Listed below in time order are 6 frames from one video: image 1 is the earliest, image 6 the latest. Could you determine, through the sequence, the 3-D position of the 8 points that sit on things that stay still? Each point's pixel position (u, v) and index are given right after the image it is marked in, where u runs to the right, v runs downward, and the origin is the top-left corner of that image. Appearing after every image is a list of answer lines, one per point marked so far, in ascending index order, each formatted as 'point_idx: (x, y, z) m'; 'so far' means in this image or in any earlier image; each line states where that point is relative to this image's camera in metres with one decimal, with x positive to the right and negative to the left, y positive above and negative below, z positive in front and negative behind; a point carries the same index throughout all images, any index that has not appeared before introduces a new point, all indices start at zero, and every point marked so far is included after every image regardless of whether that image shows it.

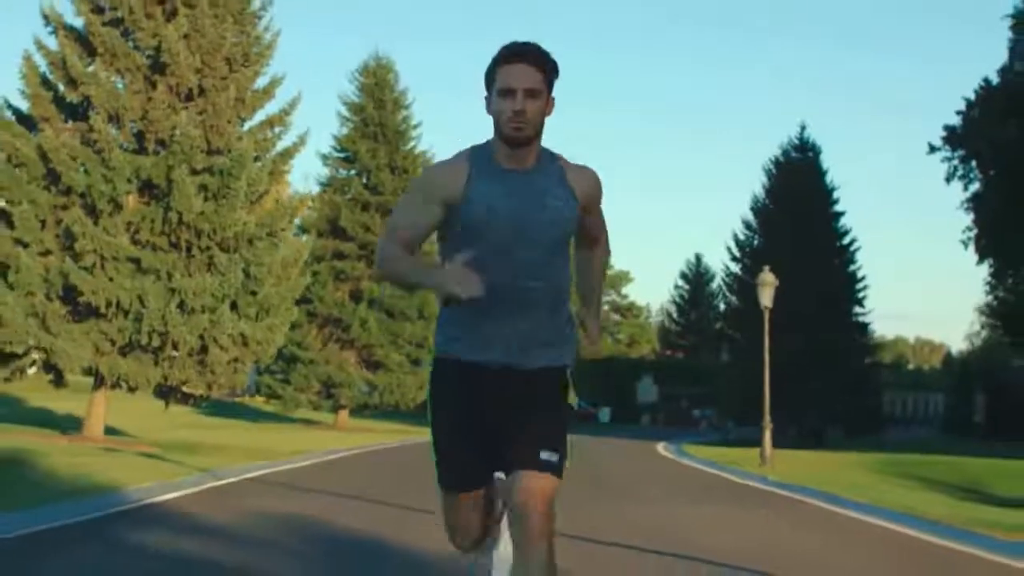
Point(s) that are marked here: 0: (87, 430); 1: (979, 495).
0: (-5.7, -2.0, +19.9) m
1: (+5.8, -2.6, +18.1) m
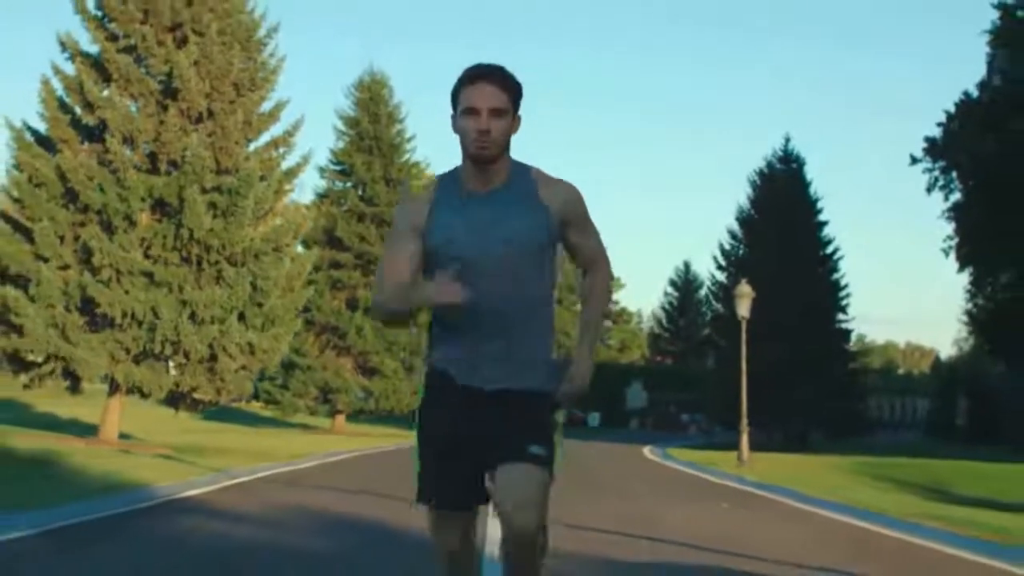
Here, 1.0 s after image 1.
0: (-5.8, -2.1, +21.0) m
1: (+5.7, -2.7, +19.2) m
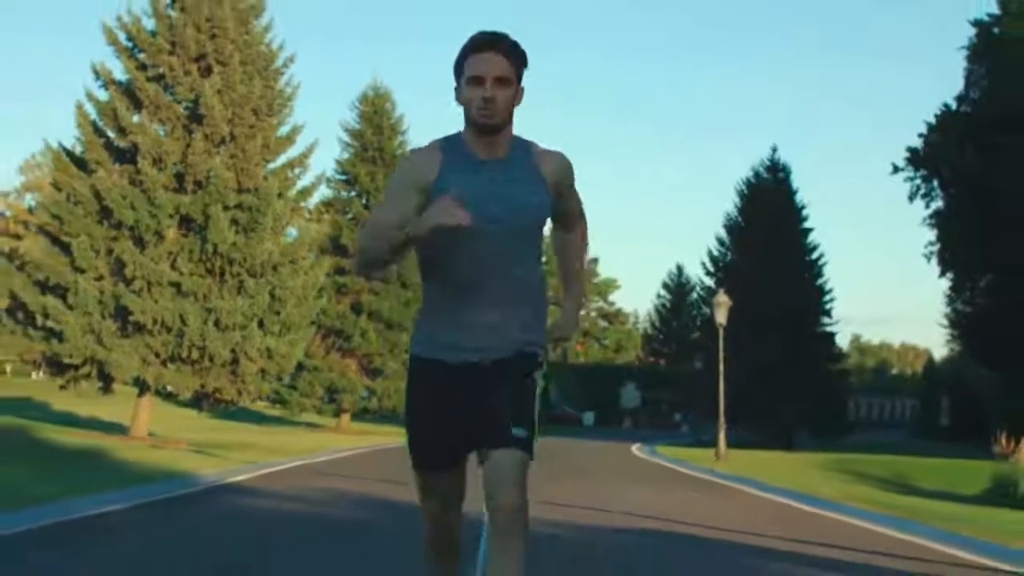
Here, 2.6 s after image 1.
0: (-5.9, -2.2, +22.7) m
1: (+5.6, -2.9, +21.0) m
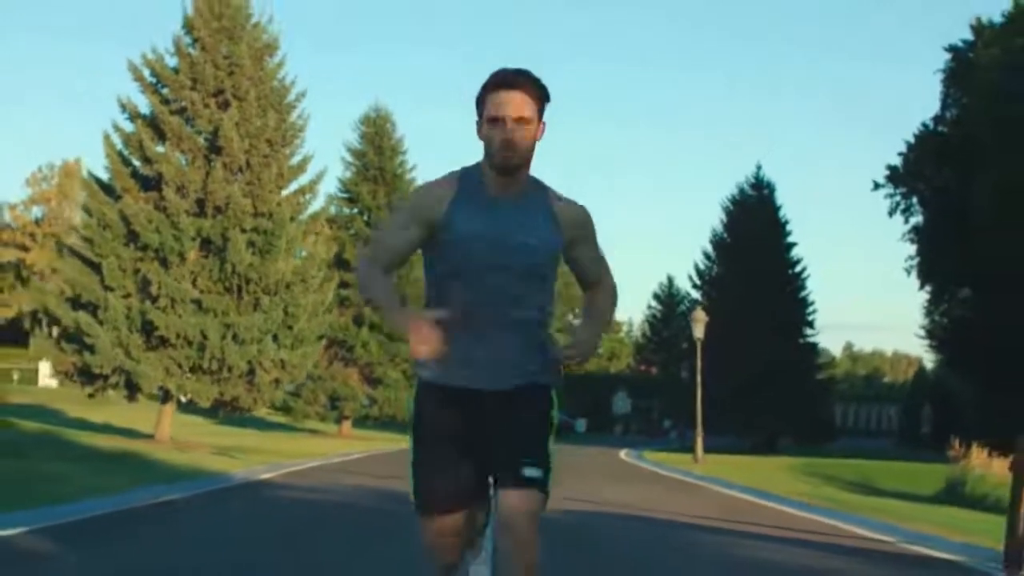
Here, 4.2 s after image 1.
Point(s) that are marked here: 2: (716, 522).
0: (-6.0, -2.5, +24.4) m
1: (+5.5, -3.1, +22.7) m
2: (+2.2, -2.6, +15.9) m
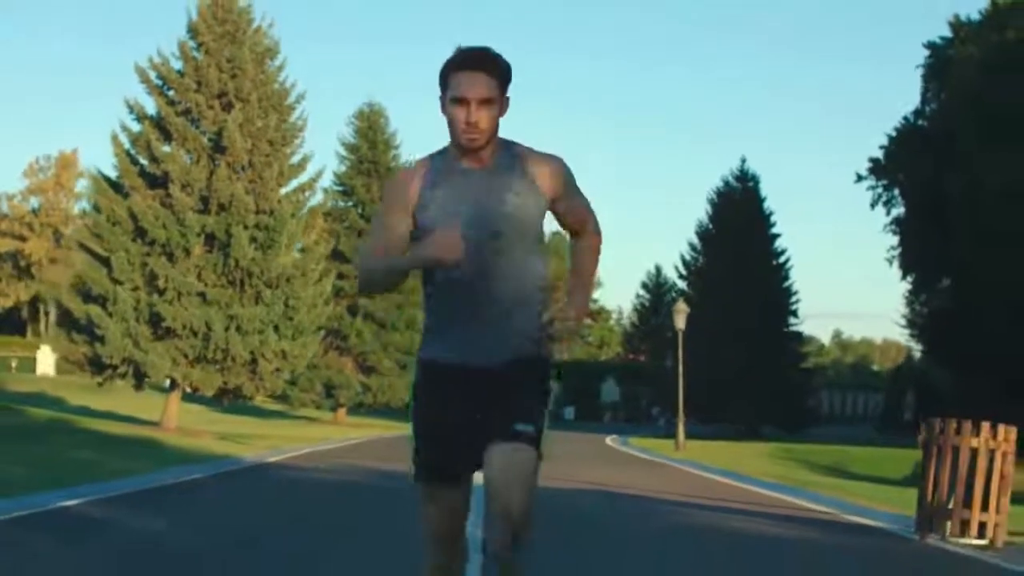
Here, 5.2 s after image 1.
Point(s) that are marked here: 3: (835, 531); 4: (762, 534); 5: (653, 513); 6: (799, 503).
0: (-6.2, -2.4, +25.5) m
1: (+5.4, -3.0, +23.9) m
2: (+2.1, -2.5, +17.0) m
3: (+3.1, -2.3, +13.8) m
4: (+2.2, -2.2, +13.0) m
5: (+1.4, -2.3, +14.7) m
6: (+3.4, -2.6, +17.5) m
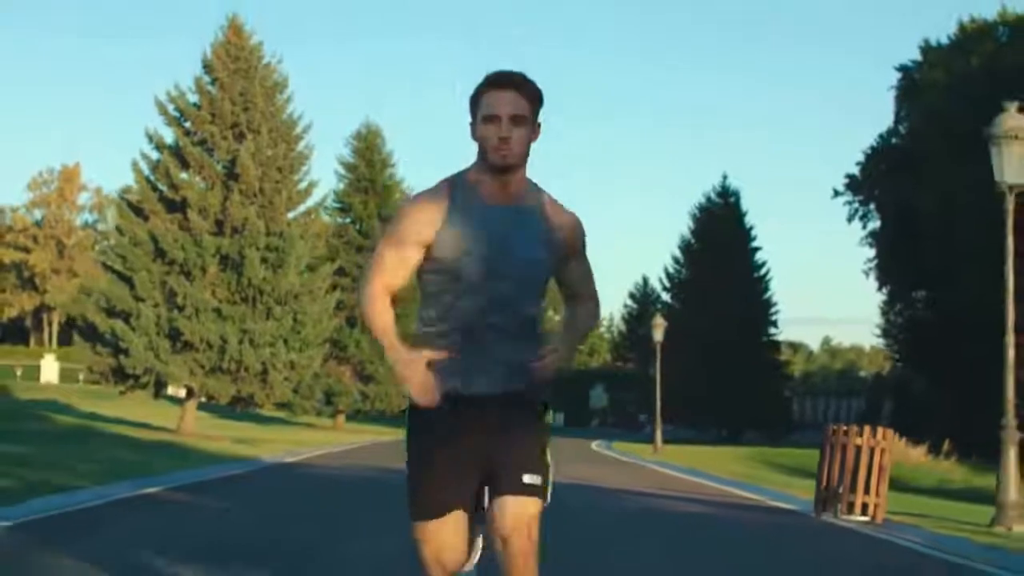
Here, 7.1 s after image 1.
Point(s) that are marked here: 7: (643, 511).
0: (-6.4, -2.7, +27.5) m
1: (+5.2, -3.3, +25.9) m
2: (+2.0, -2.8, +19.0) m
3: (+3.0, -2.5, +15.8) m
4: (+2.1, -2.4, +15.0) m
5: (+1.3, -2.5, +16.7) m
6: (+3.3, -2.9, +19.5) m
7: (+1.4, -2.5, +15.9) m
